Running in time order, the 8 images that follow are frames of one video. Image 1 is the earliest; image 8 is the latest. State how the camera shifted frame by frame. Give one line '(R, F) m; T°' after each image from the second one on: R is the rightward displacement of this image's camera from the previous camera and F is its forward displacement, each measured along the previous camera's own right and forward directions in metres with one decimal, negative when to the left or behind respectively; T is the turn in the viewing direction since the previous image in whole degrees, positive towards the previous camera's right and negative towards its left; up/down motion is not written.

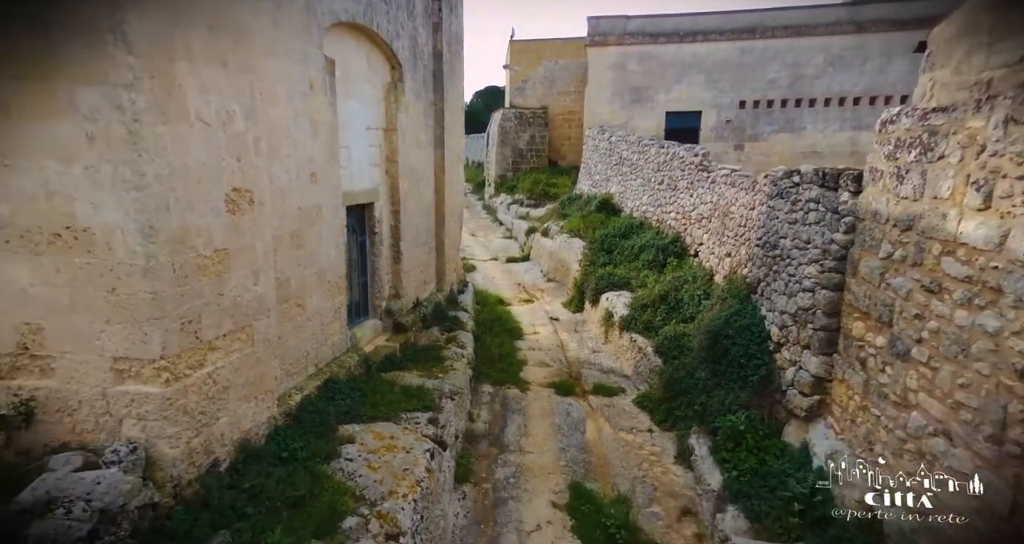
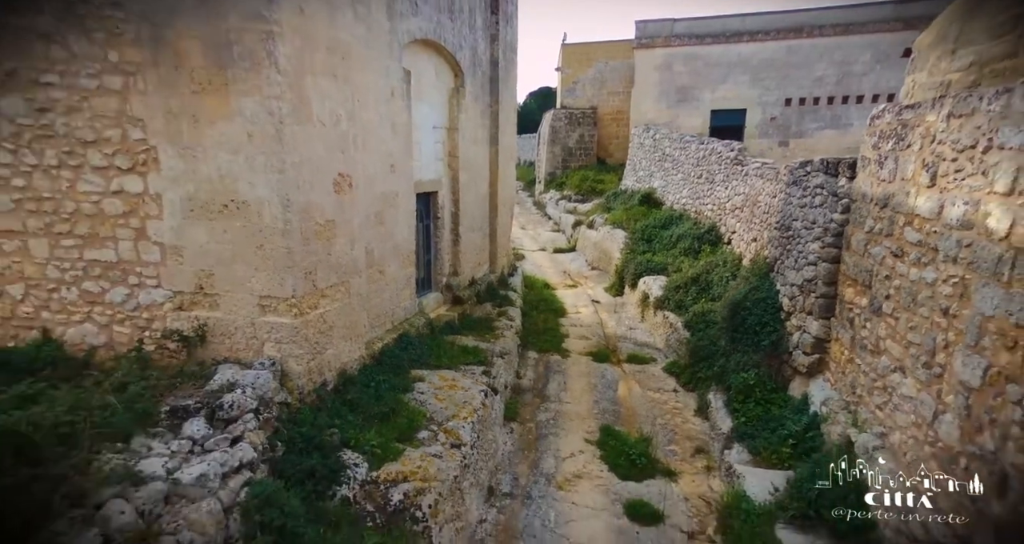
(+0.1, -1.1) m; -5°
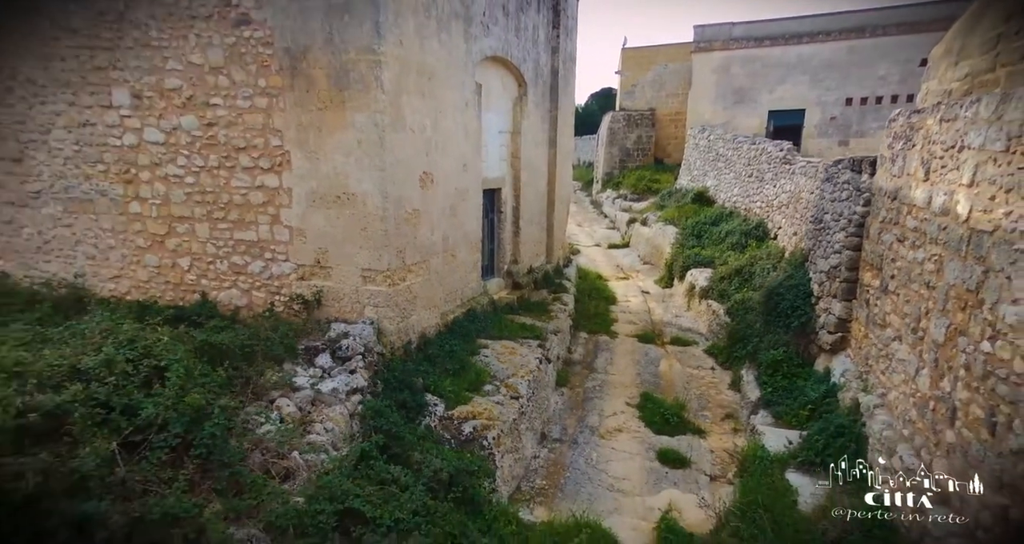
(+0.1, -1.0) m; -6°
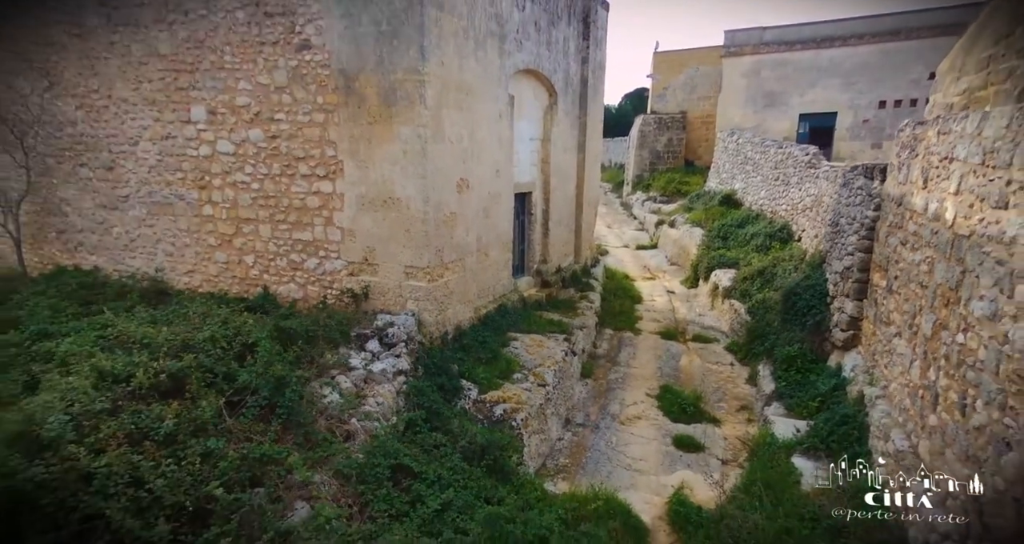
(0.0, -0.6) m; -3°
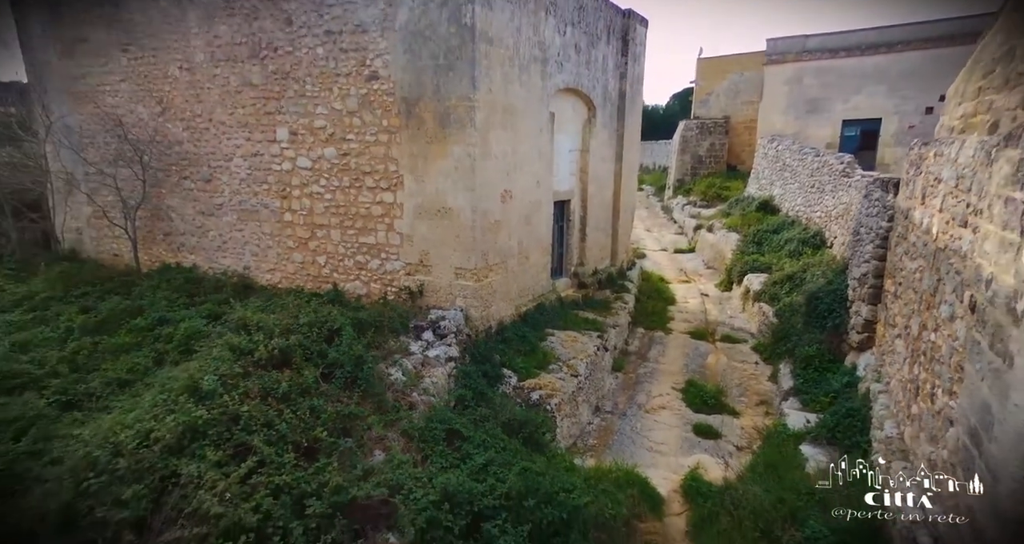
(+0.1, -0.8) m; -4°
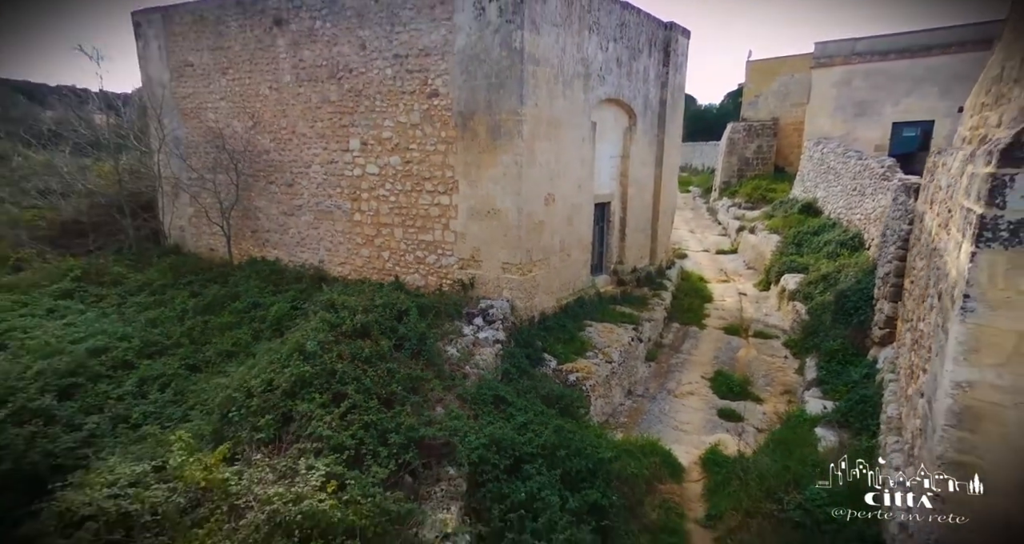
(+0.1, -0.9) m; -5°
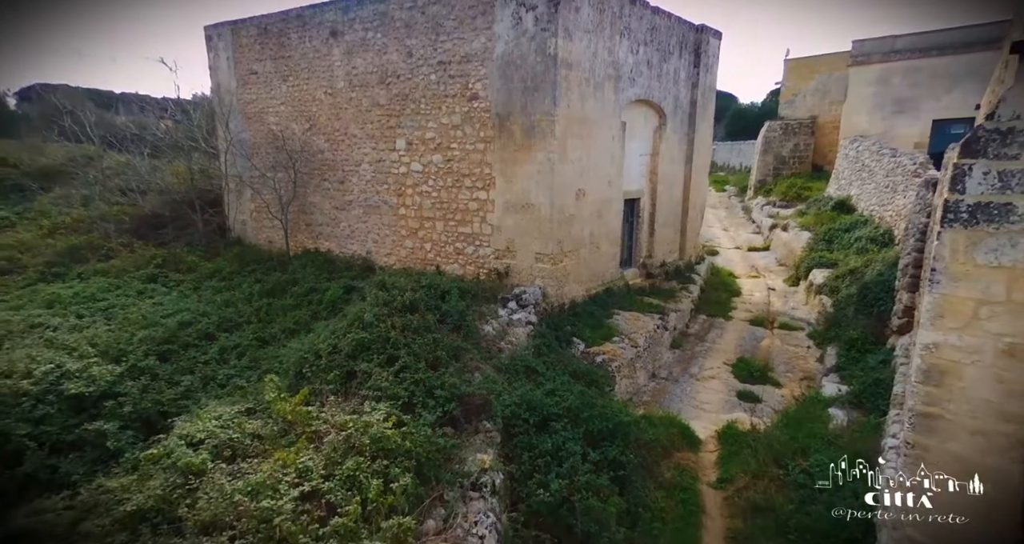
(+0.1, -0.6) m; -3°
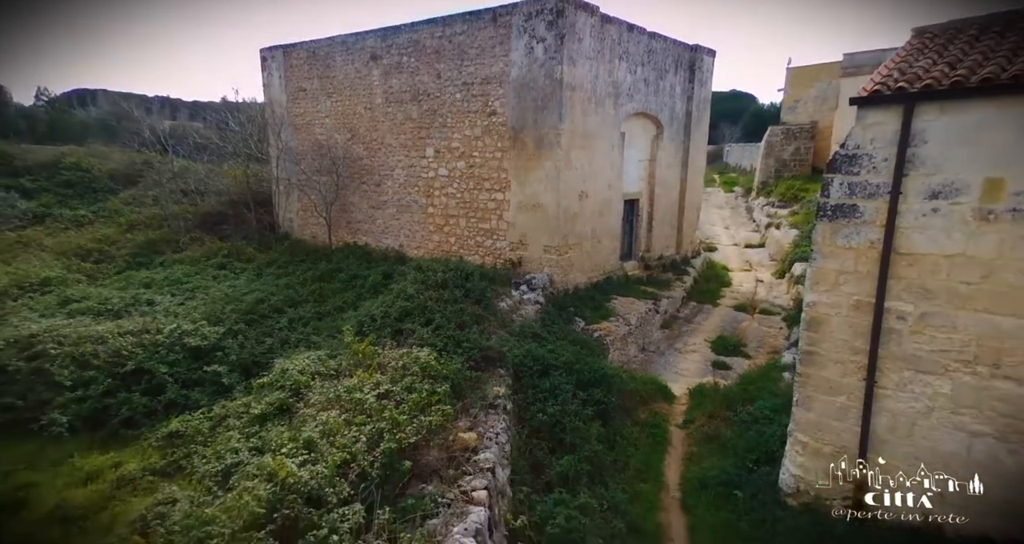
(+0.1, -1.6) m; -2°
